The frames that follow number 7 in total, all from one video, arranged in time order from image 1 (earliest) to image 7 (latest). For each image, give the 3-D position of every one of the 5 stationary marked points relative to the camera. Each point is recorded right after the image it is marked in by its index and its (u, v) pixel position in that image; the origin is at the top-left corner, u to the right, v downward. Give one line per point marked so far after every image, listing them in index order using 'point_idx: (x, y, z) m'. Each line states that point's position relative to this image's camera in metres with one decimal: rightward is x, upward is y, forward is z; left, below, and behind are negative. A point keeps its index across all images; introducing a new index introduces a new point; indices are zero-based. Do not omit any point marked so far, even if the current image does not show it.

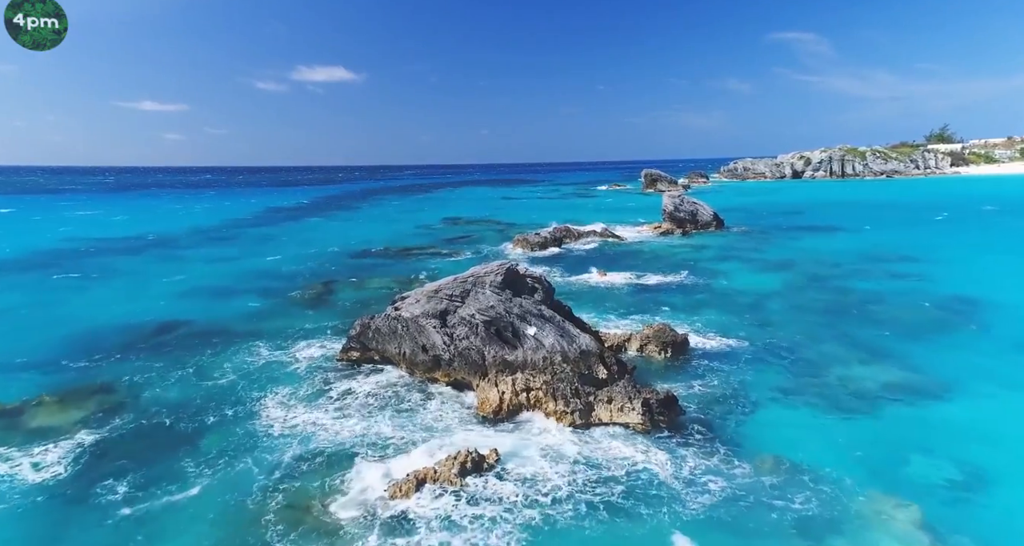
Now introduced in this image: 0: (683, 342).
0: (+6.3, -2.5, +19.2) m
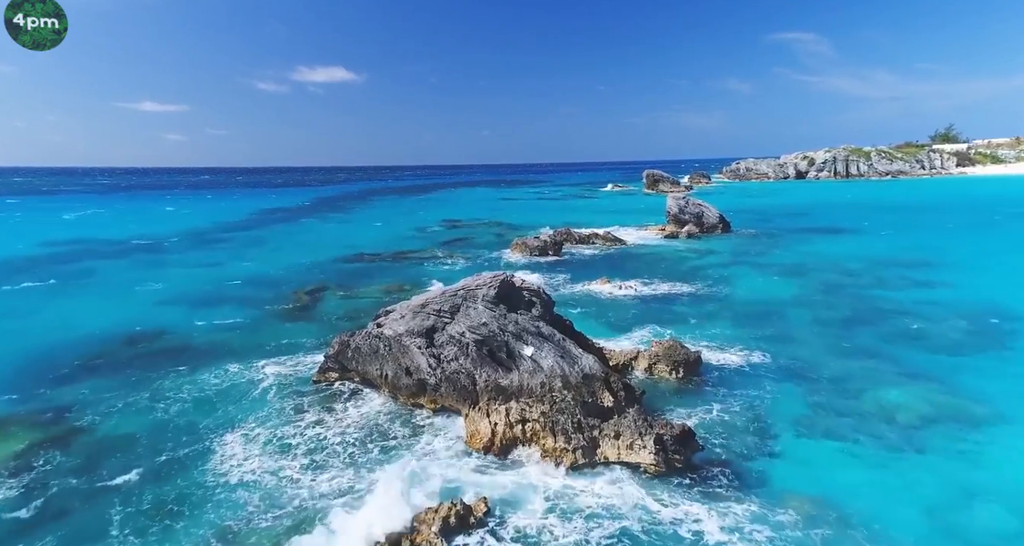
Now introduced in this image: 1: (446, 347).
0: (+6.1, -2.9, +17.4) m
1: (-1.9, -2.1, +15.2) m
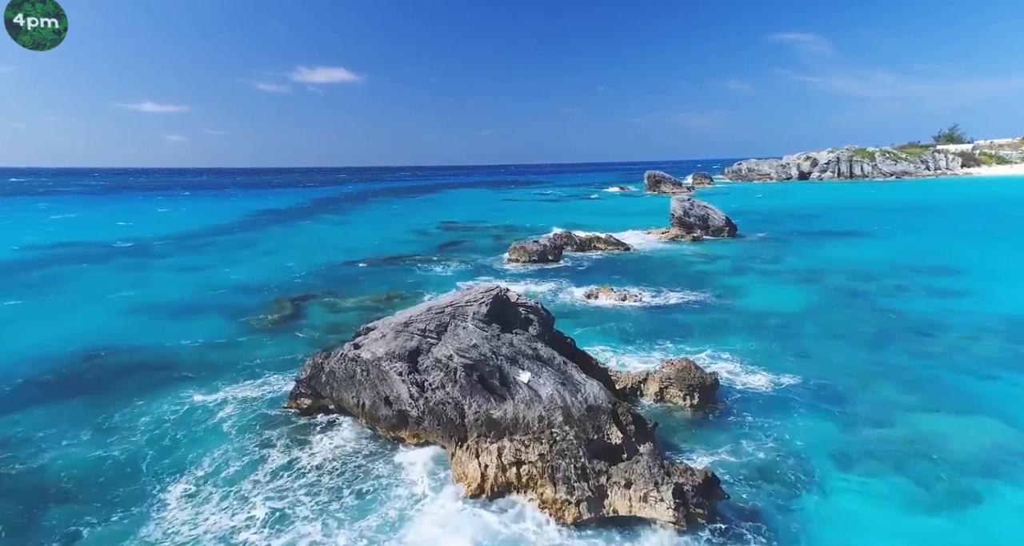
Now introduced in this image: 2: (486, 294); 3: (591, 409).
0: (+6.0, -3.3, +15.6) m
1: (-2.0, -2.5, +13.3) m
2: (-0.7, -0.6, +14.8) m
3: (+1.9, -3.2, +12.4) m
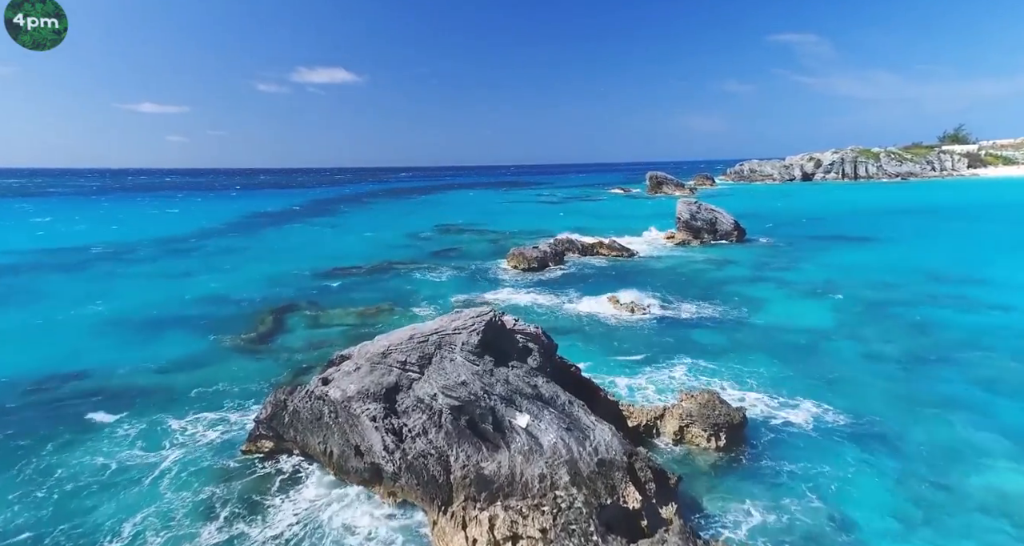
0: (+5.9, -3.9, +13.4) m
1: (-2.1, -3.0, +11.2) m
2: (-0.8, -1.1, +12.6) m
3: (+1.8, -3.7, +10.2) m
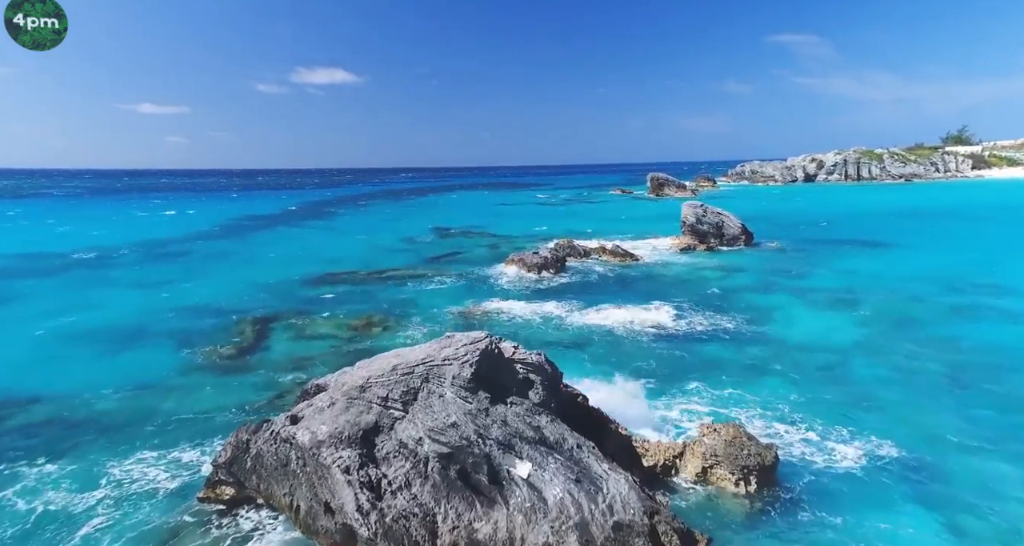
0: (+5.8, -4.3, +11.7) m
1: (-2.2, -3.5, +9.5) m
2: (-0.8, -1.6, +10.9) m
3: (+1.8, -4.2, +8.5) m
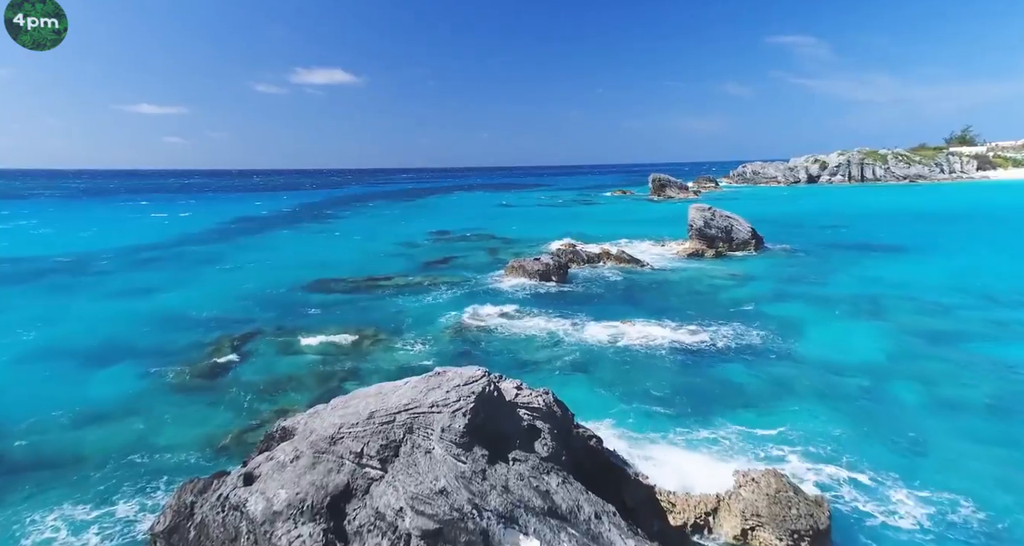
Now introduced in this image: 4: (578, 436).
0: (+5.9, -4.7, +9.8) m
1: (-2.1, -3.9, +7.5) m
2: (-0.8, -2.0, +9.0) m
3: (+1.8, -4.6, +6.6) m
4: (+1.3, -3.1, +10.1) m
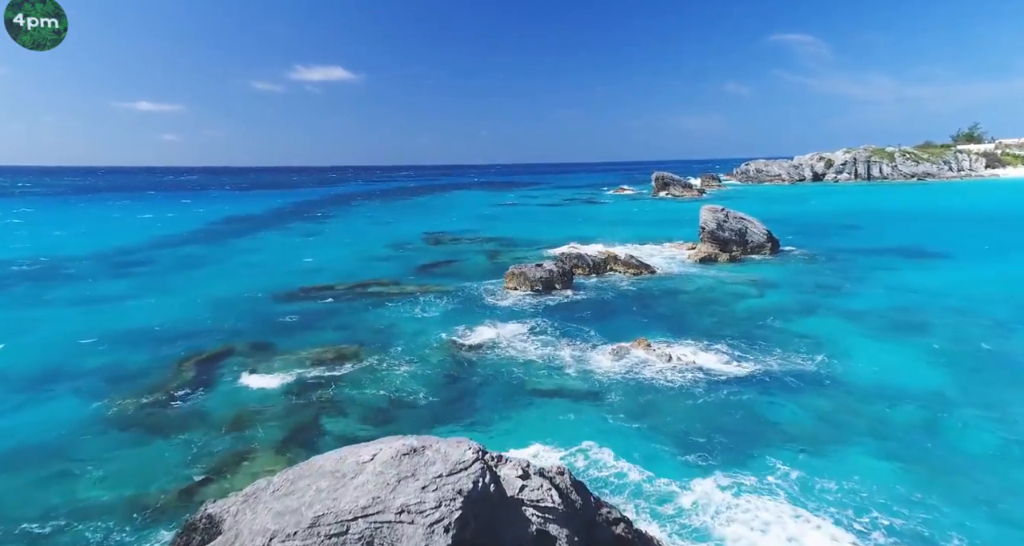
0: (+5.9, -5.3, +7.1) m
1: (-2.1, -4.5, +4.9) m
2: (-0.7, -2.6, +6.3) m
3: (+1.8, -5.2, +4.0) m
4: (+1.3, -3.7, +7.5) m
